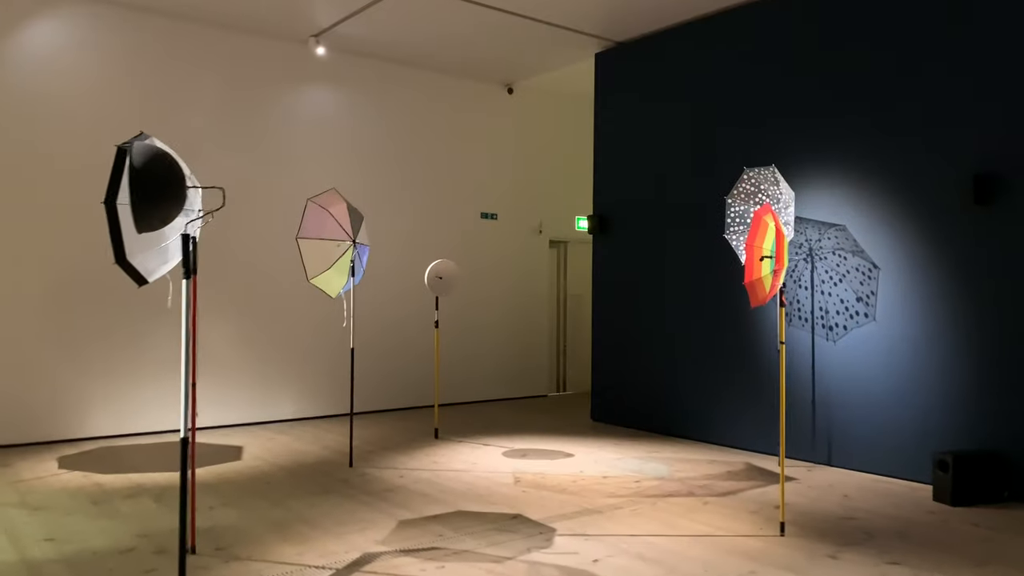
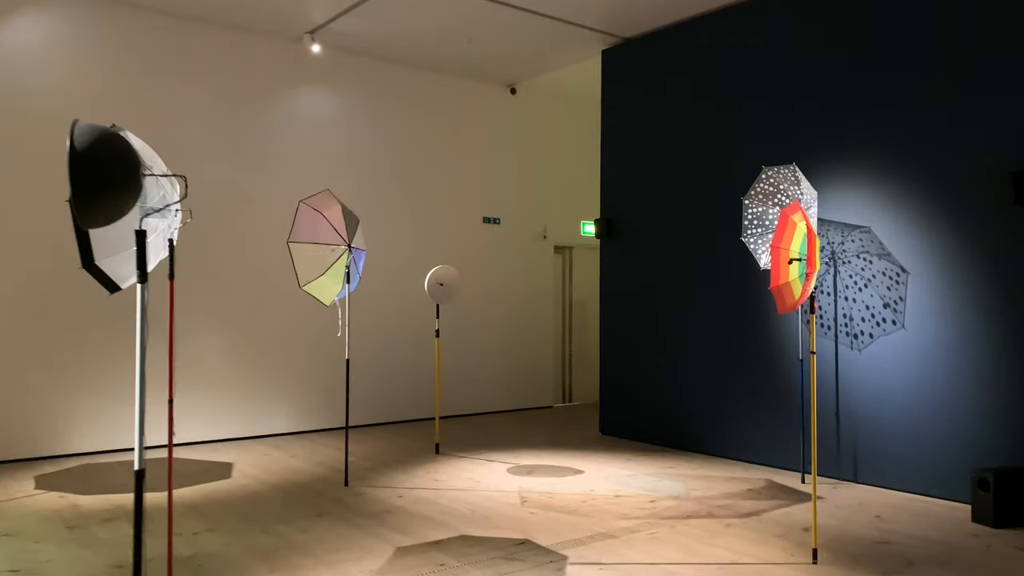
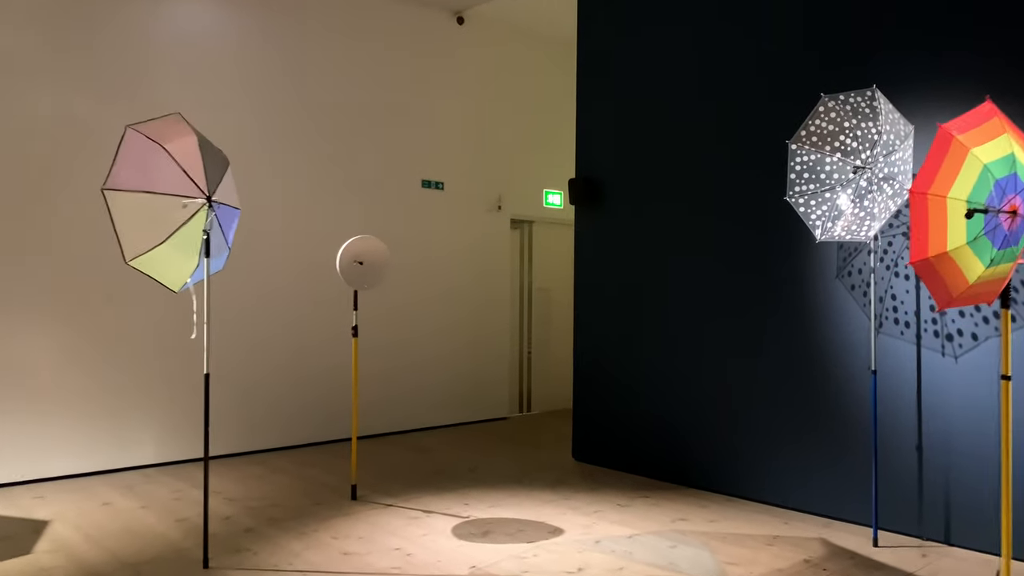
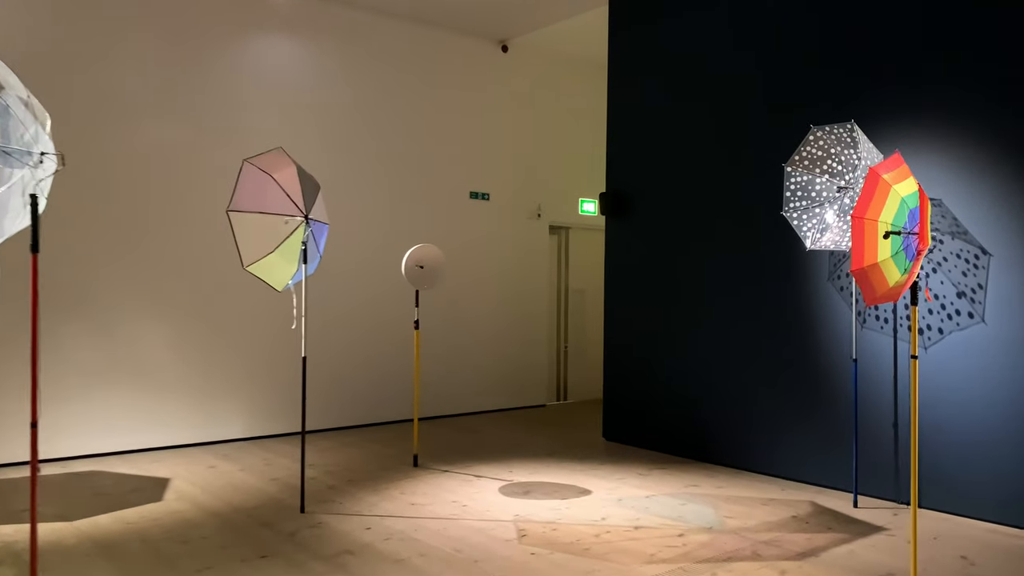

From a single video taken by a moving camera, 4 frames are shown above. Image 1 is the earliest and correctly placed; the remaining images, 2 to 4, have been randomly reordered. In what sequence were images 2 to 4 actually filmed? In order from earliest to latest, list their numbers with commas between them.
2, 4, 3
